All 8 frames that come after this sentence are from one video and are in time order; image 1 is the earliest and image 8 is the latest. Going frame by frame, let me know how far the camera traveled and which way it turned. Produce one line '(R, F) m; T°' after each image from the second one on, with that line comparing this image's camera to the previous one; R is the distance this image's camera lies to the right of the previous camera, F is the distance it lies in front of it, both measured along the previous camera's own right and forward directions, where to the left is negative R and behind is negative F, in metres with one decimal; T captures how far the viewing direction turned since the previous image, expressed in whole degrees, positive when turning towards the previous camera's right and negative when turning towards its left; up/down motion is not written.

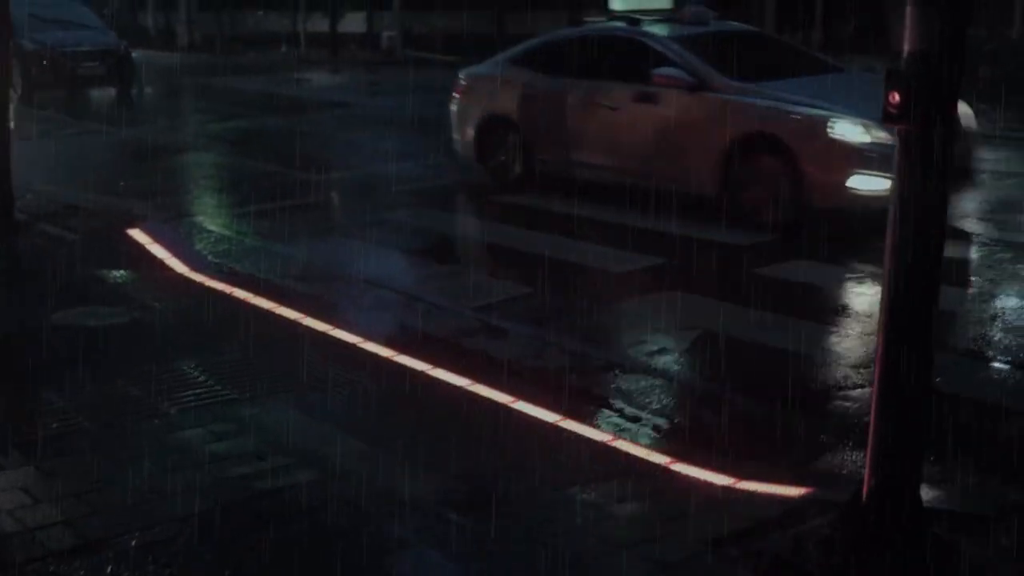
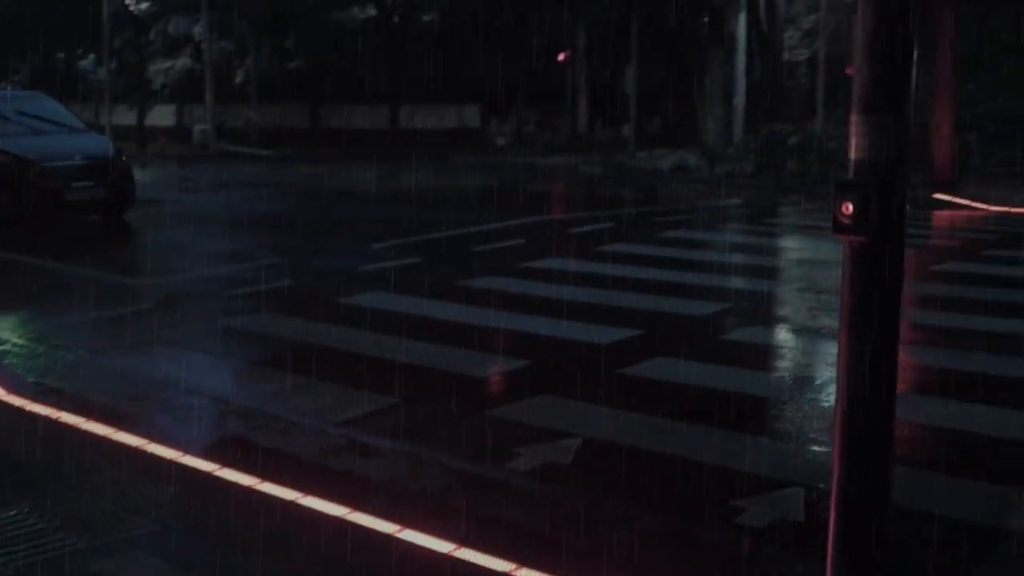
(-0.4, +0.5) m; +10°
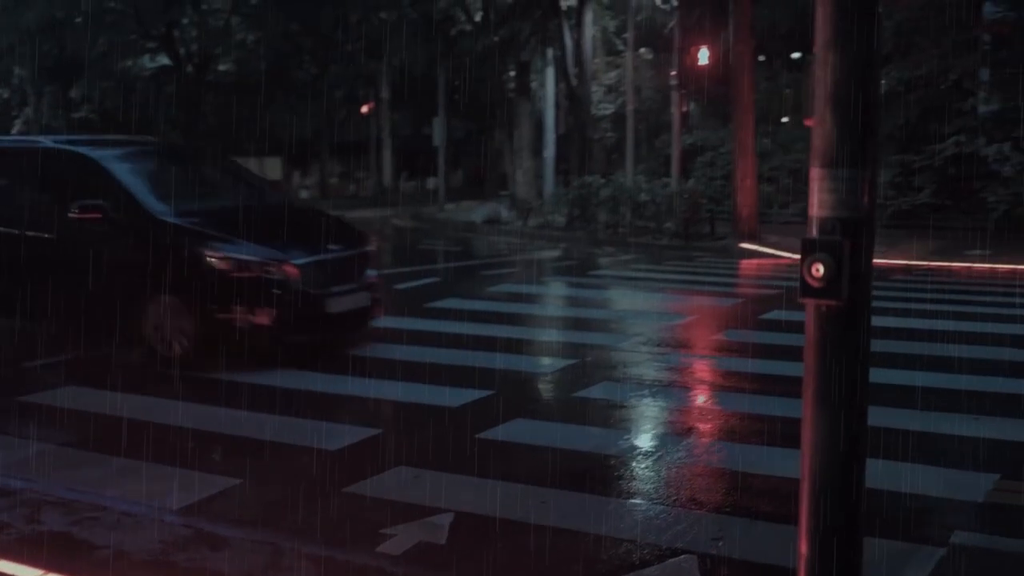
(-0.4, +0.5) m; +10°
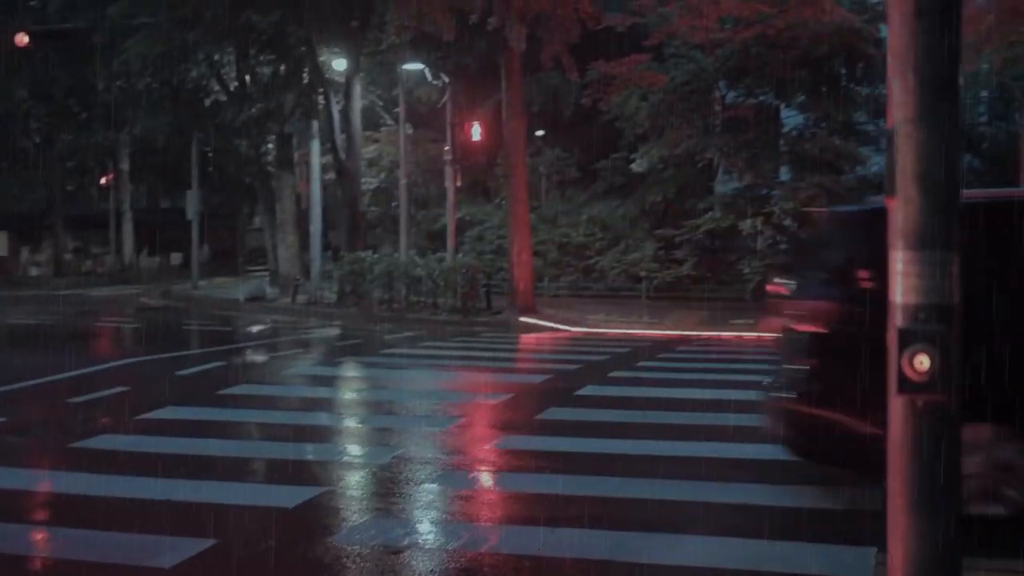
(-0.8, +0.6) m; +13°
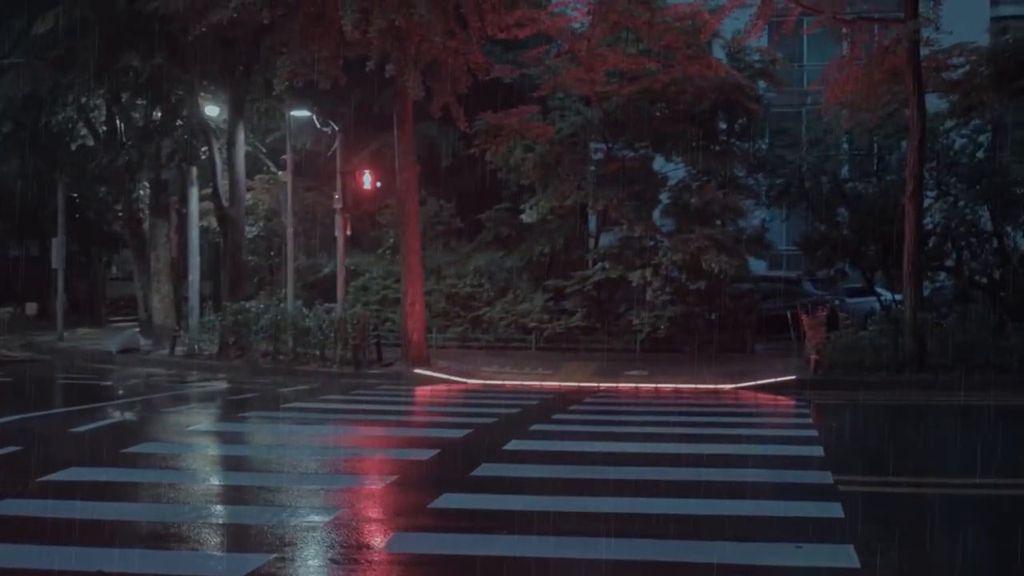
(-0.7, +0.4) m; +7°
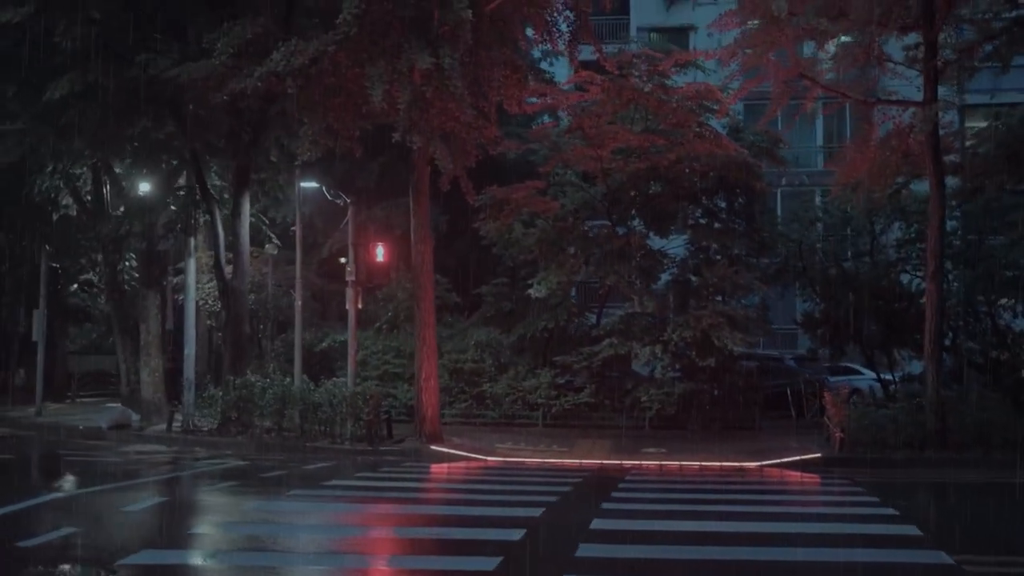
(-1.5, +0.3) m; +3°
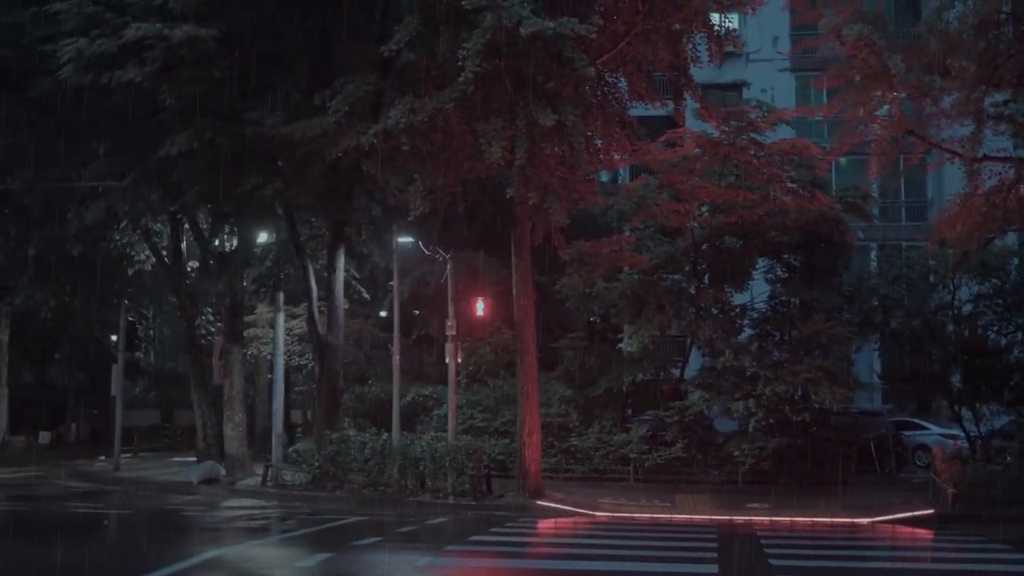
(-1.8, -0.1) m; 0°
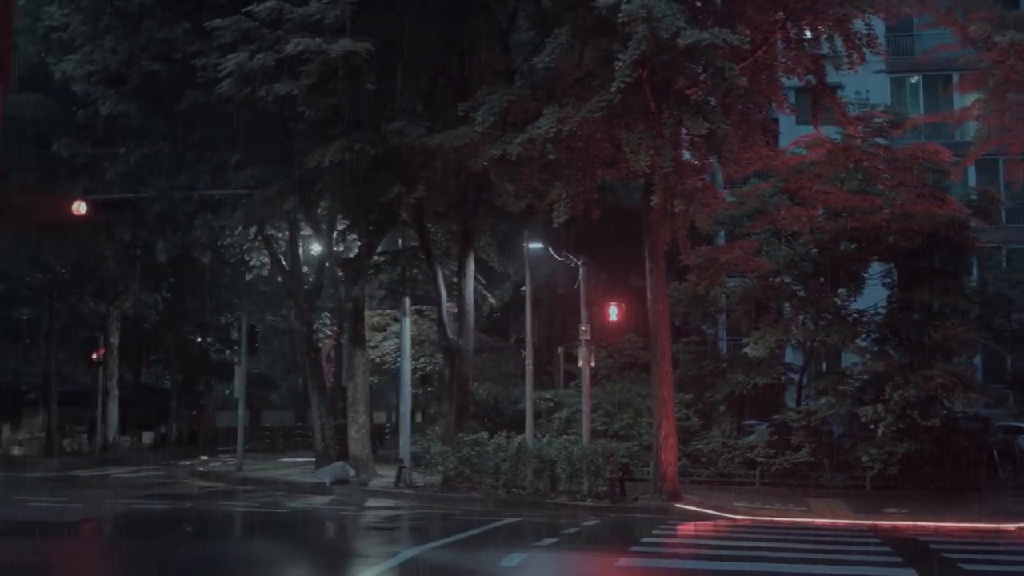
(-1.6, -0.4) m; -3°
